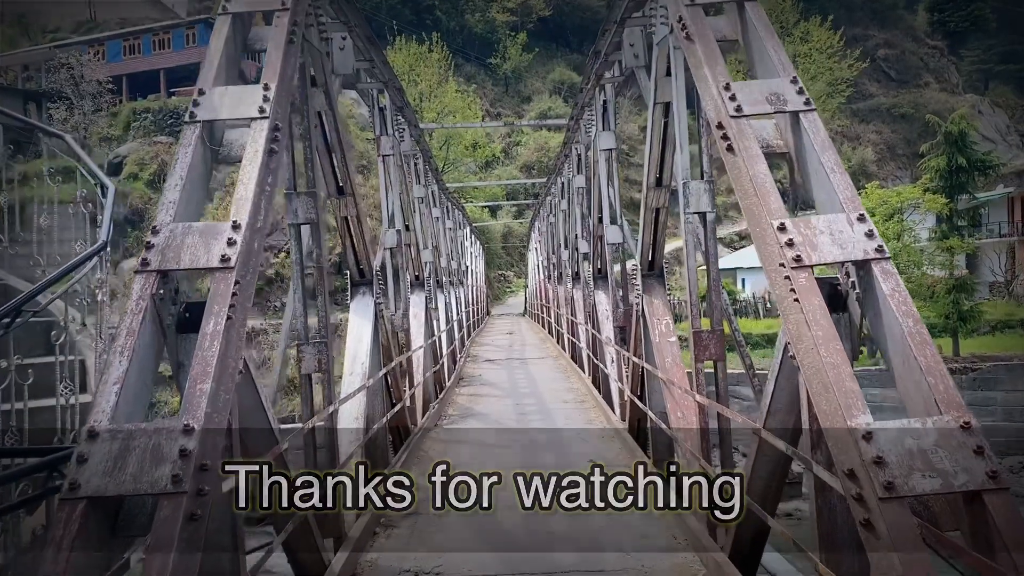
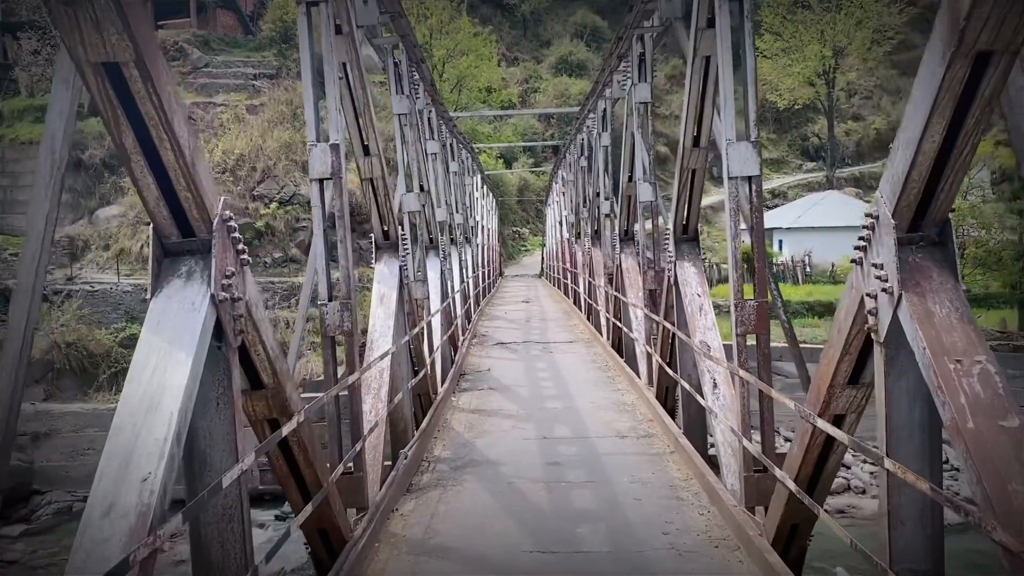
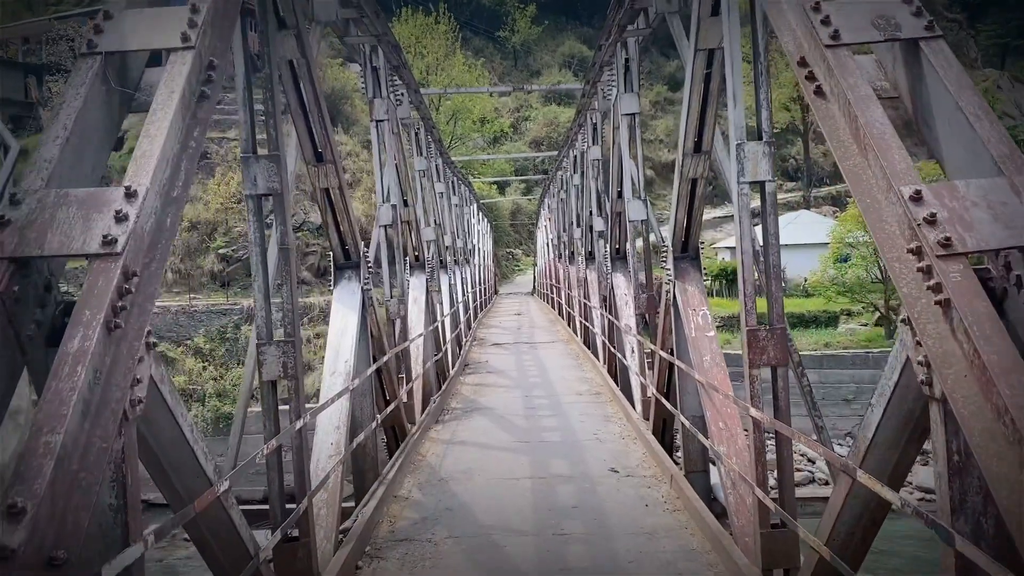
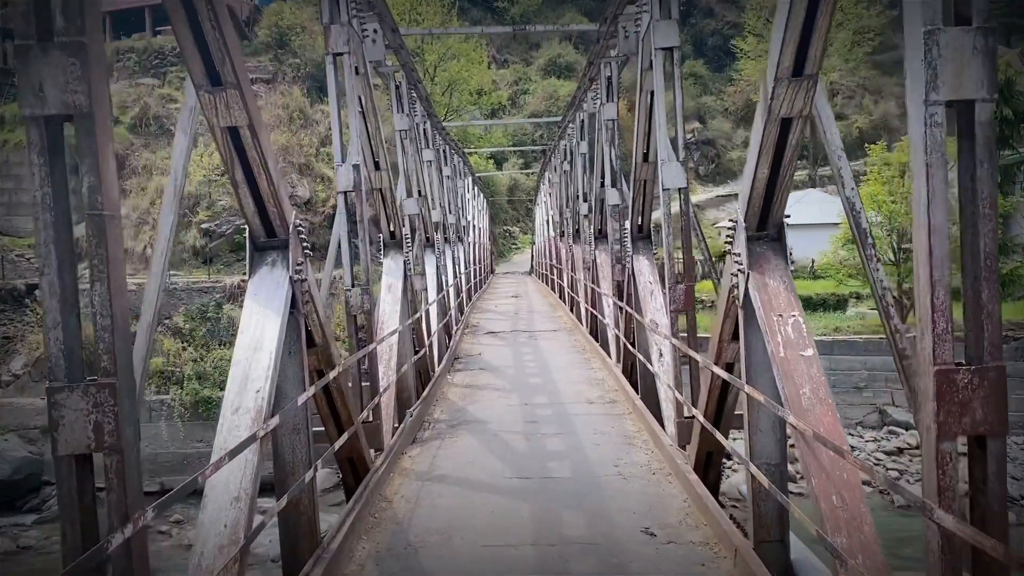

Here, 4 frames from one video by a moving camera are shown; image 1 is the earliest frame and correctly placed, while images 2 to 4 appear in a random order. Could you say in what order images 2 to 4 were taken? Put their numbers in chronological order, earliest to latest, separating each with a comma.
3, 4, 2
